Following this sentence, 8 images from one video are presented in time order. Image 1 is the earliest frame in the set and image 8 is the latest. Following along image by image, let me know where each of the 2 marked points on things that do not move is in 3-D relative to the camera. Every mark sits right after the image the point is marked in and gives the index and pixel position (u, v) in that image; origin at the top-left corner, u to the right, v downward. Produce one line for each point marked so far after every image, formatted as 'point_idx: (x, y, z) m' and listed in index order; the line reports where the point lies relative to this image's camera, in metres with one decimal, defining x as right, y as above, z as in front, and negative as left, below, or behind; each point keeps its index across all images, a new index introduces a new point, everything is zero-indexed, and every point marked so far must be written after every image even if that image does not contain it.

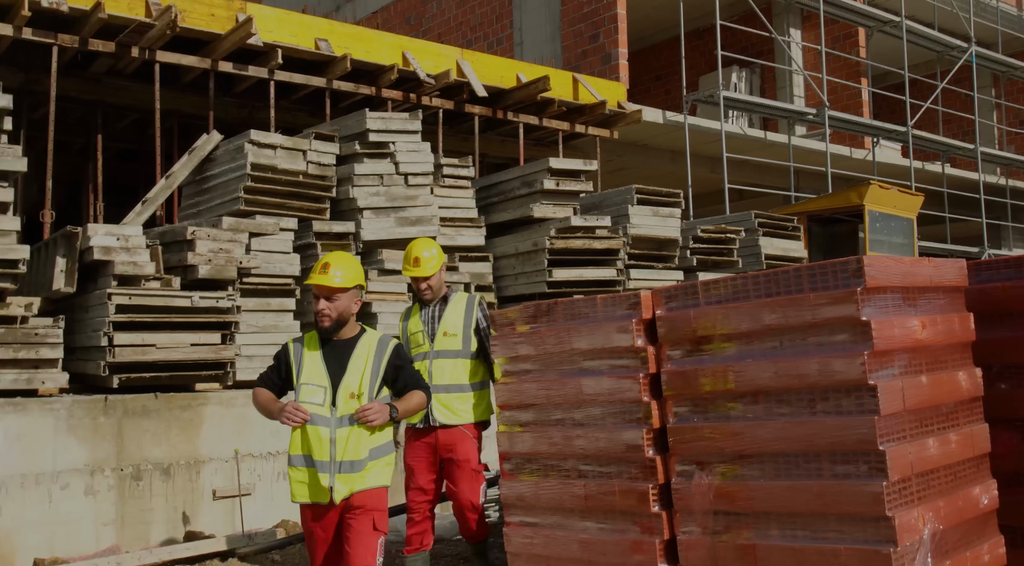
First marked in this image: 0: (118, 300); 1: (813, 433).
0: (-2.8, -0.1, +6.8) m
1: (+1.3, -0.6, +4.2) m
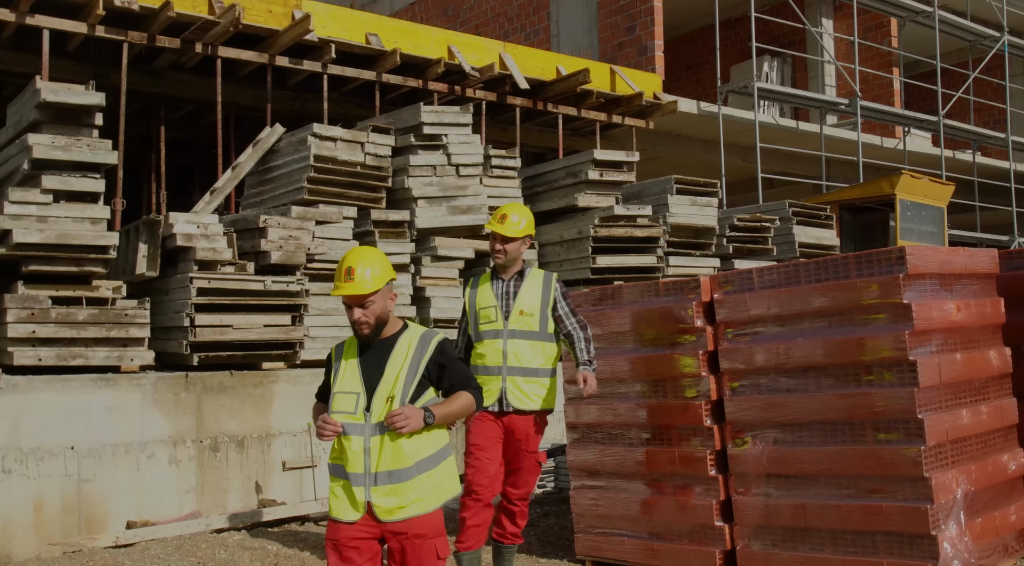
0: (-2.4, 0.0, +7.3) m
1: (+1.6, -0.5, +4.6) m
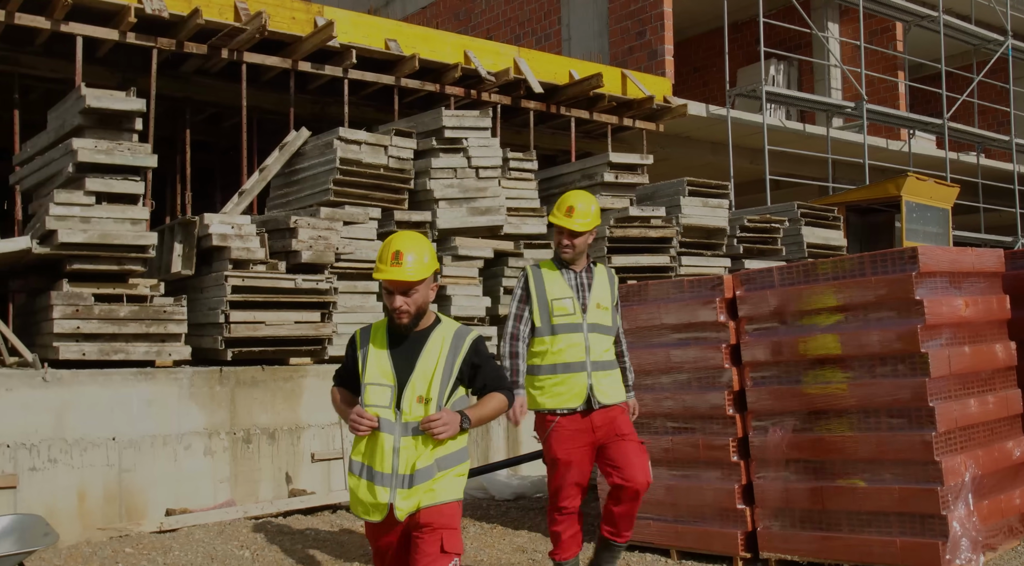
0: (-2.2, 0.0, +7.6) m
1: (+1.8, -0.5, +4.9) m
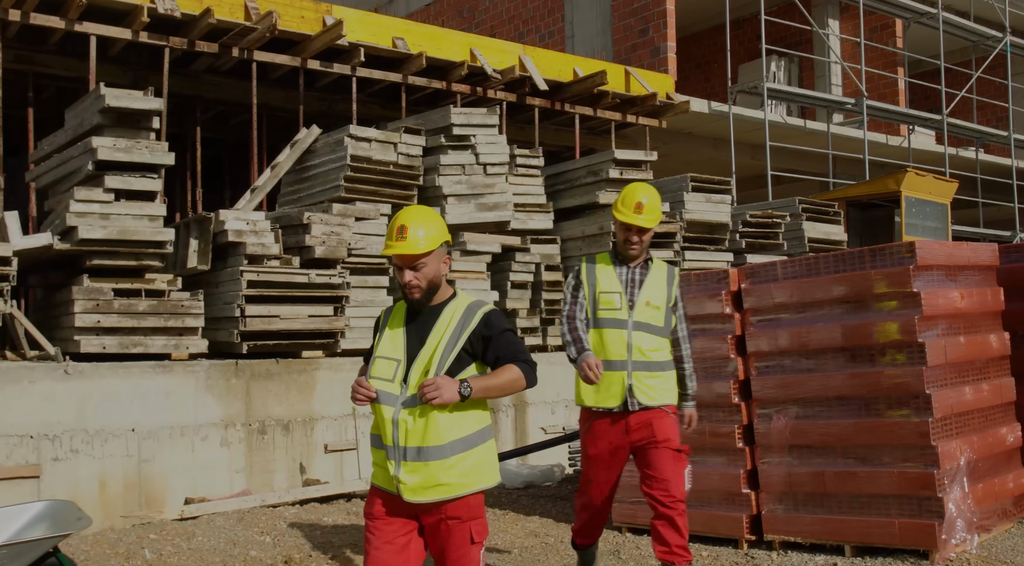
0: (-2.1, +0.1, +7.8) m
1: (+1.9, -0.5, +5.1) m
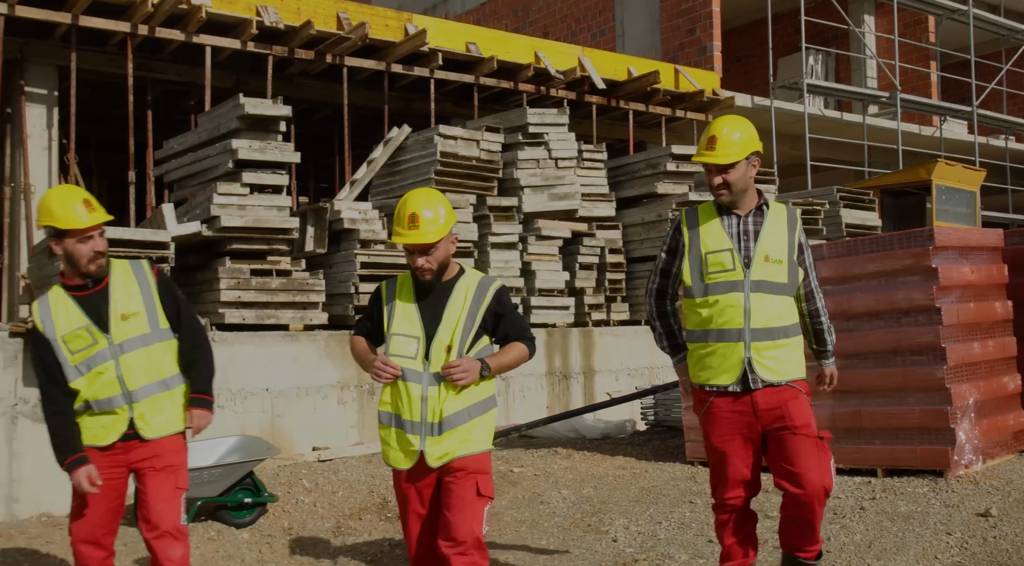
0: (-1.4, +0.2, +9.1) m
1: (+2.5, -0.4, +6.2) m
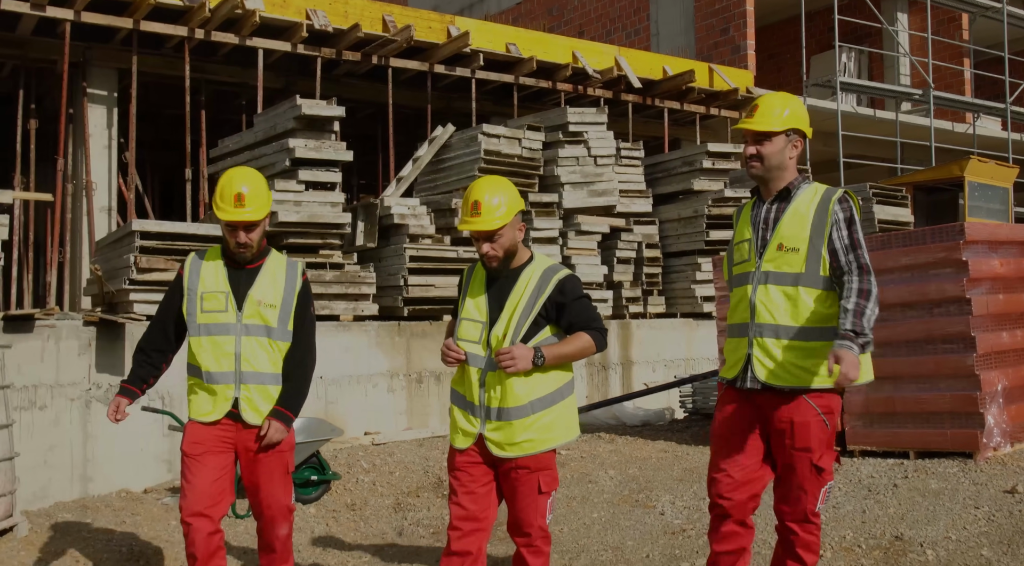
0: (-1.0, +0.3, +9.5) m
1: (+2.8, -0.3, +6.5) m
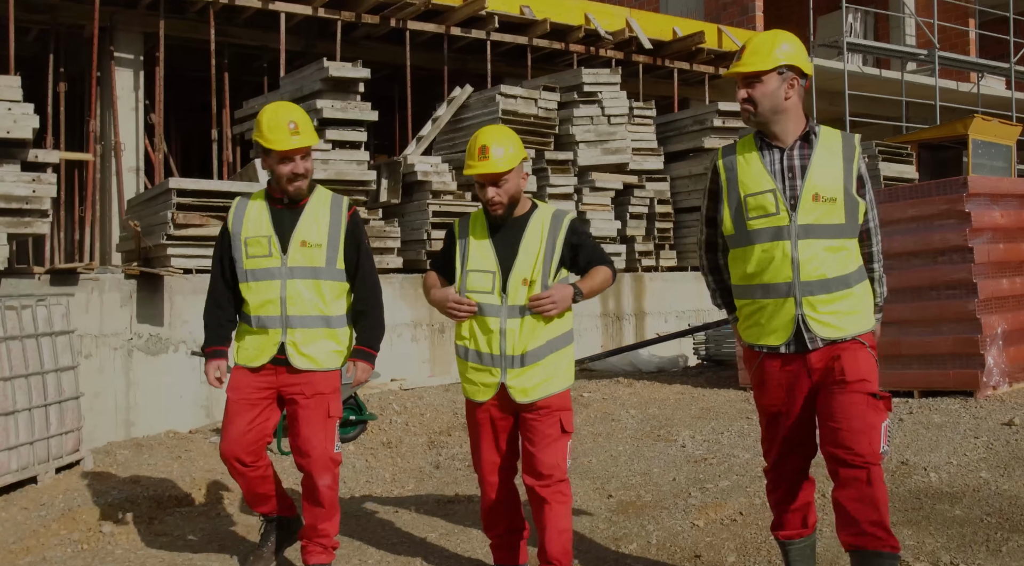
0: (-0.8, +0.7, +9.9) m
1: (+3.0, 0.0, +6.9) m
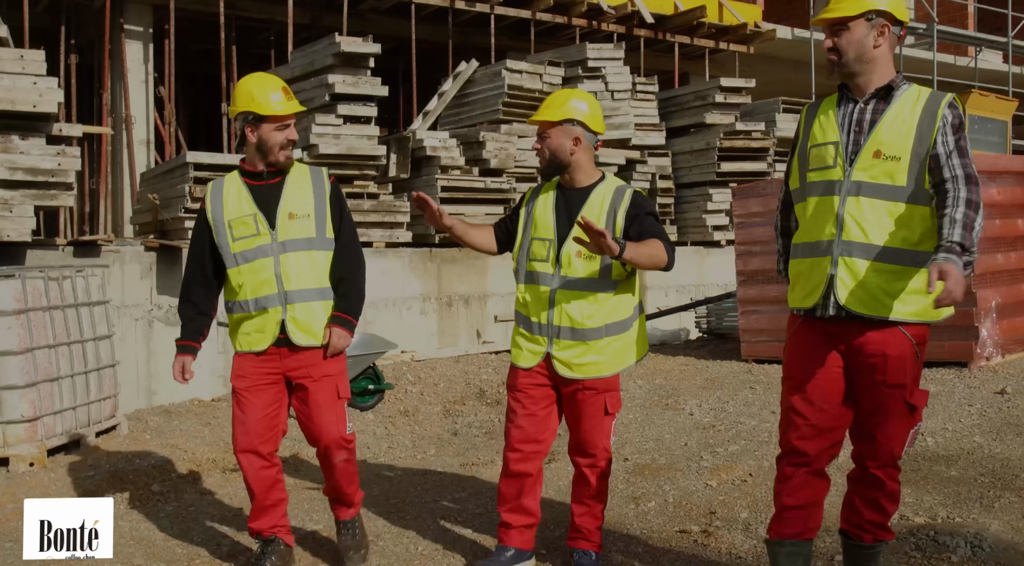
0: (-0.7, +1.0, +10.1) m
1: (+3.1, +0.2, +7.2) m
